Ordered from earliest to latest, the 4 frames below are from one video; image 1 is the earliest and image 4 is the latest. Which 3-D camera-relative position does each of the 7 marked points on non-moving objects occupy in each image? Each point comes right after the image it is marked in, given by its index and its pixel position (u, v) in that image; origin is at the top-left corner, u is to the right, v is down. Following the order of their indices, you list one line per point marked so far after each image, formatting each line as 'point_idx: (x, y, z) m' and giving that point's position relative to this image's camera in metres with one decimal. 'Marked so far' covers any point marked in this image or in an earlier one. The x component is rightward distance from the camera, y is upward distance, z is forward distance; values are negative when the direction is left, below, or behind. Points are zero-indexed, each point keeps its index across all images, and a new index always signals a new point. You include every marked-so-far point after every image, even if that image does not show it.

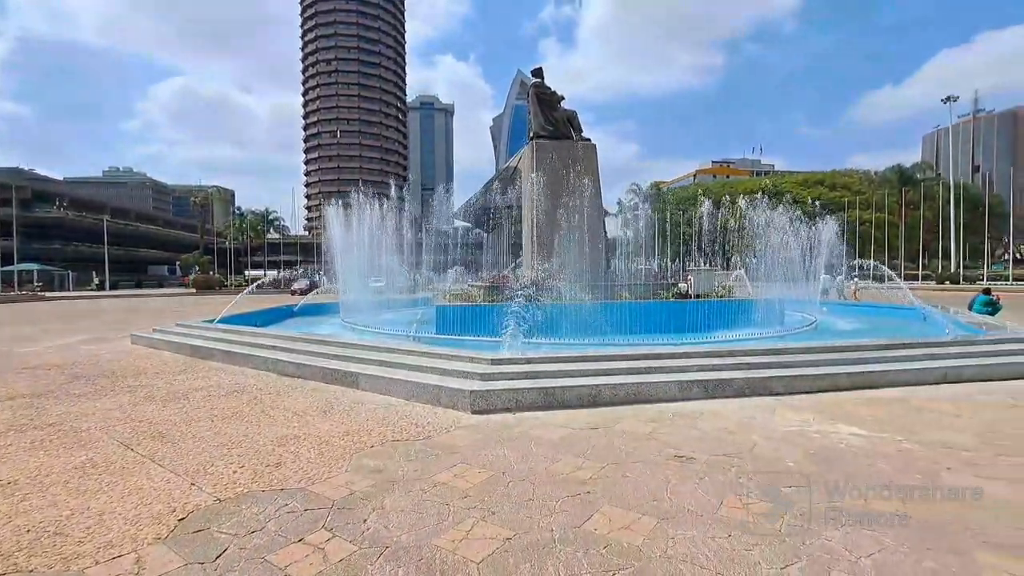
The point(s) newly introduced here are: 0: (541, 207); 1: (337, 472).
0: (+0.9, +2.0, +12.2) m
1: (-1.2, -1.3, +3.4) m
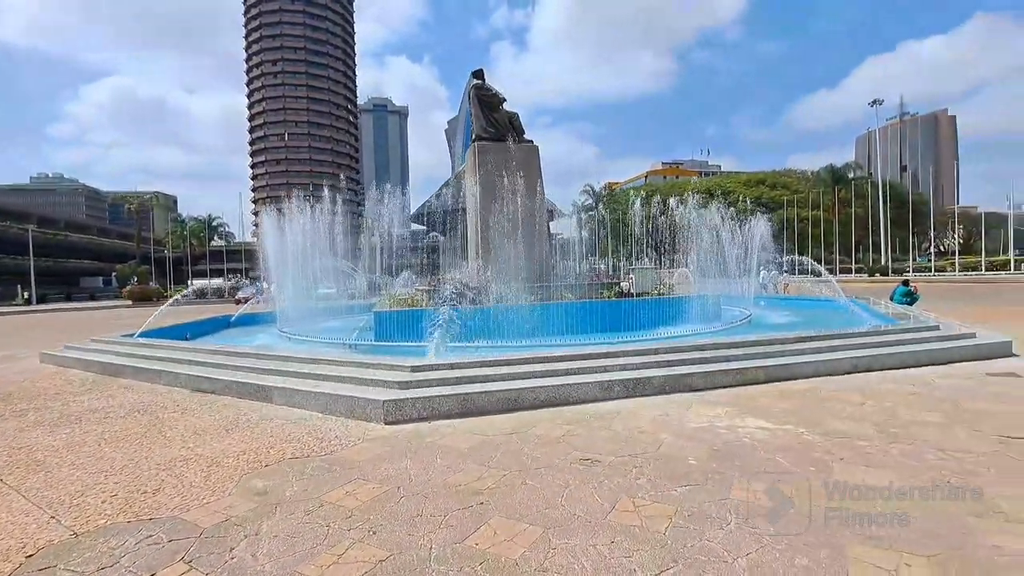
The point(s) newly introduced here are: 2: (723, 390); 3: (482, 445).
0: (-0.6, +1.9, +12.1) m
1: (-1.8, -1.3, +3.2) m
2: (+2.2, -1.1, +5.2) m
3: (-0.2, -1.2, +3.8) m
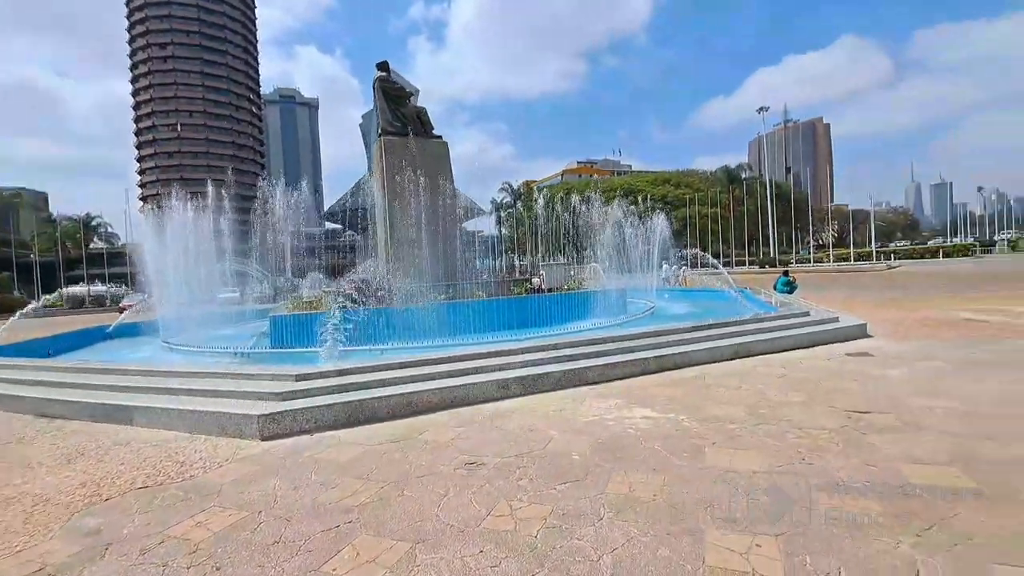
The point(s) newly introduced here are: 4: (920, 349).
0: (-2.7, +1.9, +11.7) m
1: (-2.6, -1.4, +2.7) m
2: (+1.1, -1.0, +5.4) m
3: (-1.1, -1.2, +3.6) m
4: (+4.9, -0.7, +6.1) m
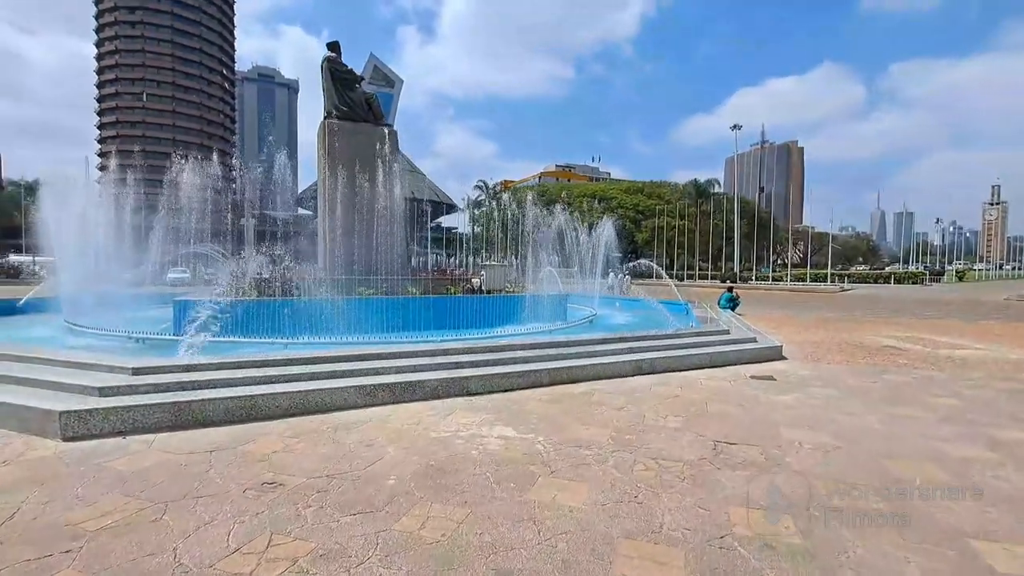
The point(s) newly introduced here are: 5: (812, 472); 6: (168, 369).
0: (-4.1, +2.1, +11.1) m
1: (-3.7, -1.2, +2.2) m
2: (-0.1, -1.1, +5.0) m
3: (-2.2, -1.1, +3.1) m
4: (+3.7, -1.0, +5.9) m
5: (+1.9, -1.2, +3.2) m
6: (-3.1, -0.7, +4.5) m
